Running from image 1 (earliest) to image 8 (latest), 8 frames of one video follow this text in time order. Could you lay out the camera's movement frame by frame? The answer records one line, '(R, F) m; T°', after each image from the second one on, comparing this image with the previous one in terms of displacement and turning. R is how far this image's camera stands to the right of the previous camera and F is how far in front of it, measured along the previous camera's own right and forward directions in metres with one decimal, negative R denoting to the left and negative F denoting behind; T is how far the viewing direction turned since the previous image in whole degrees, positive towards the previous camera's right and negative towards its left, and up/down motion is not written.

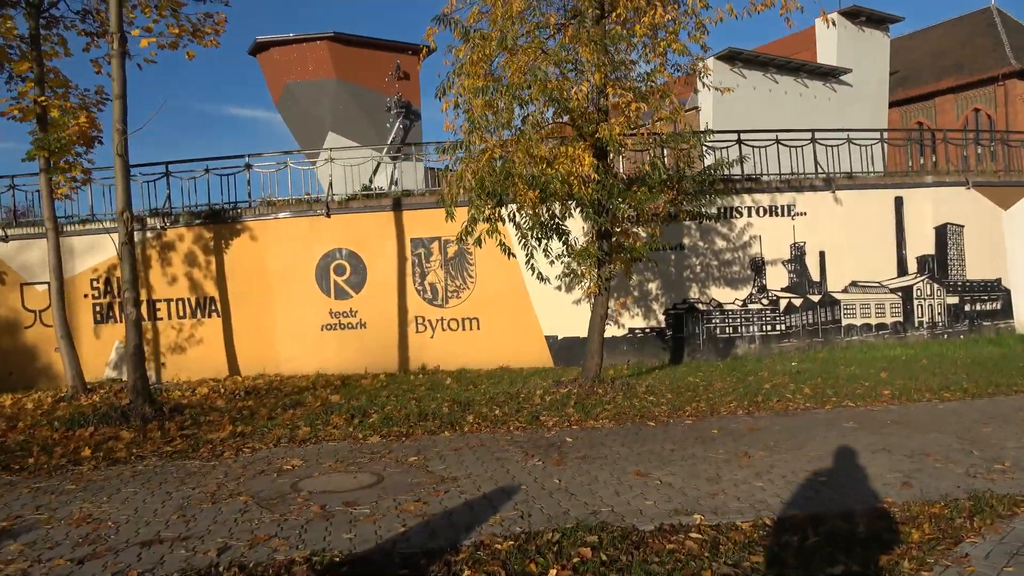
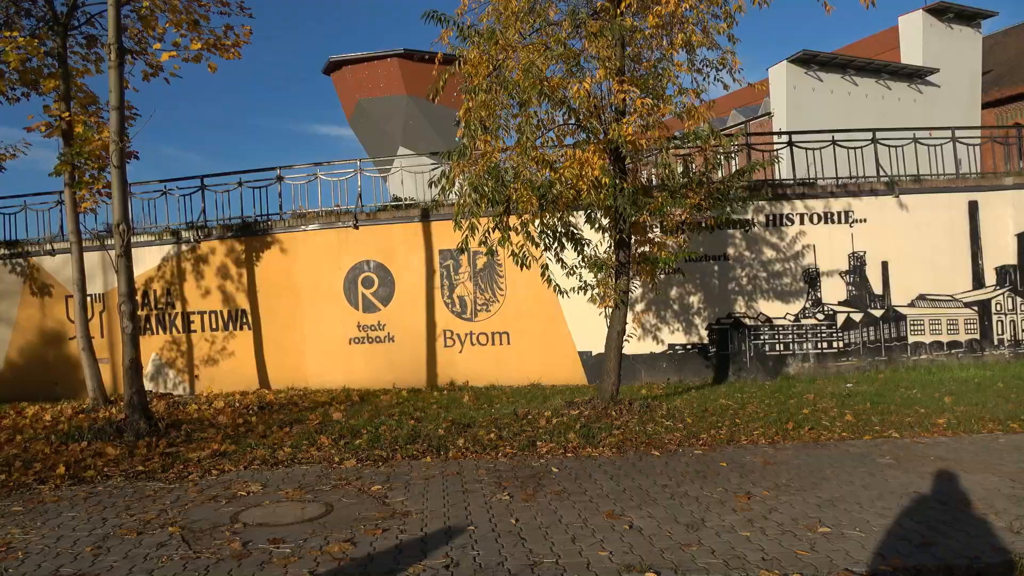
(+0.8, +0.6) m; -6°
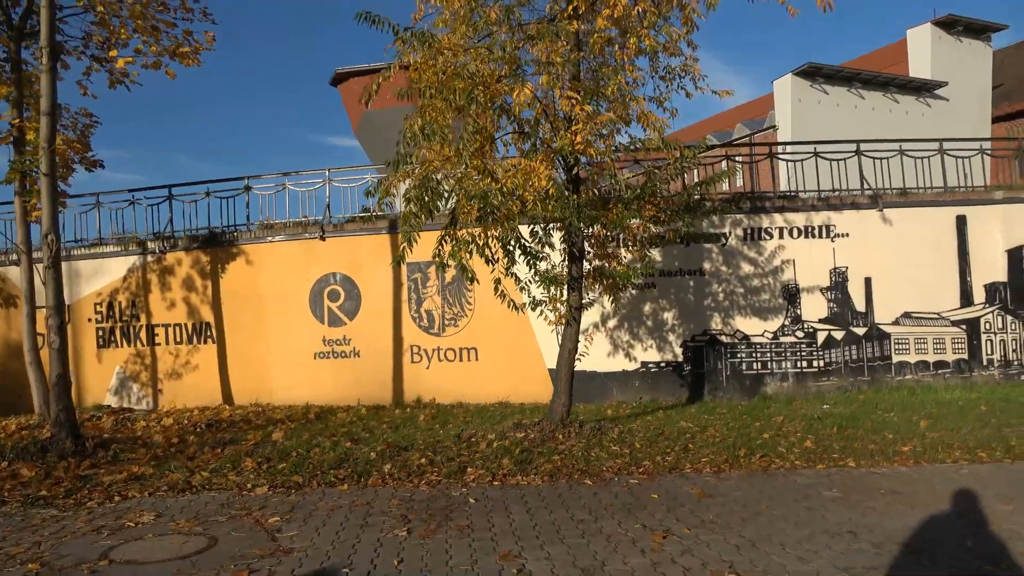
(+0.7, +0.4) m; -1°
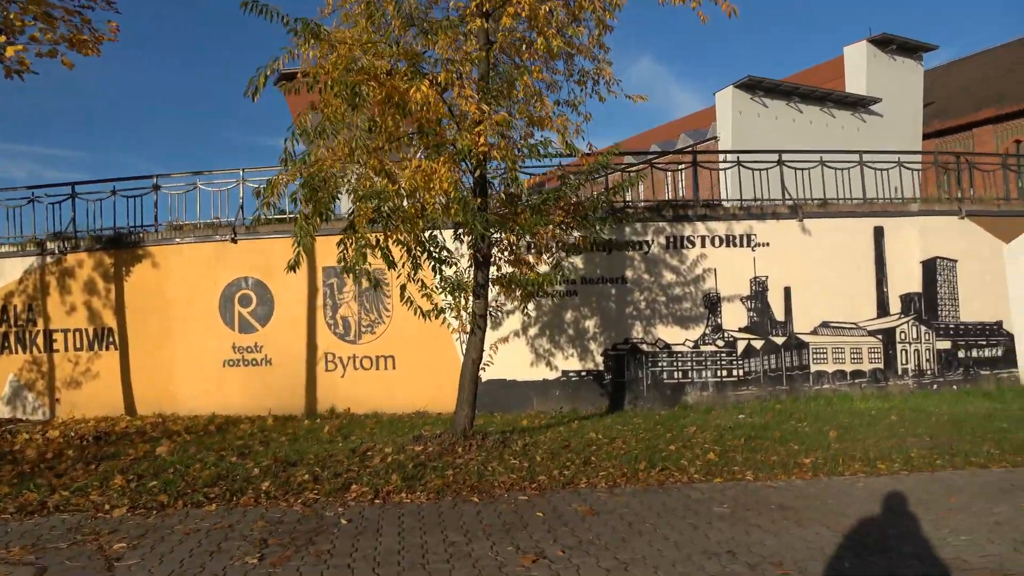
(+0.5, +0.3) m; +4°
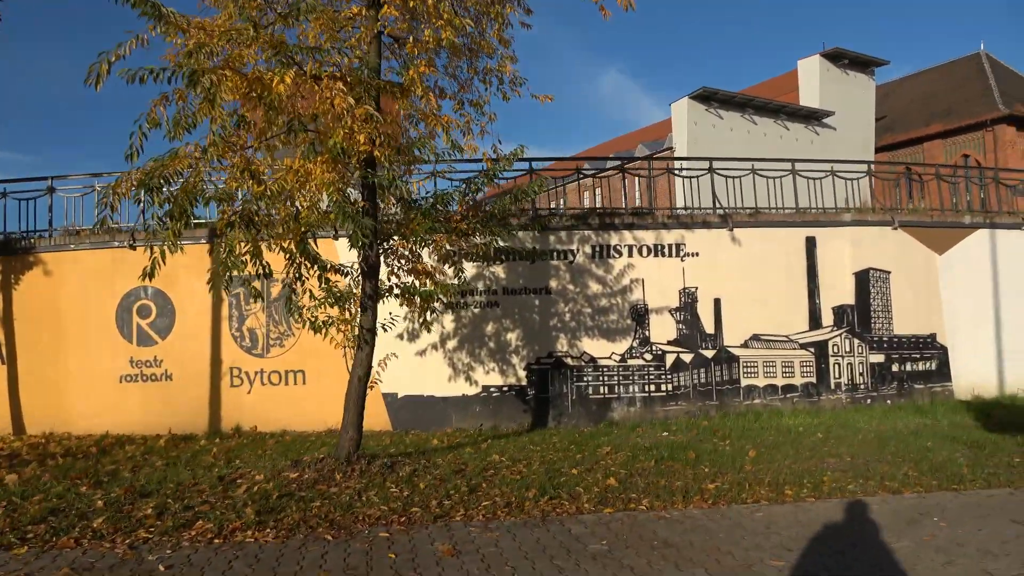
(+0.7, +0.6) m; +2°
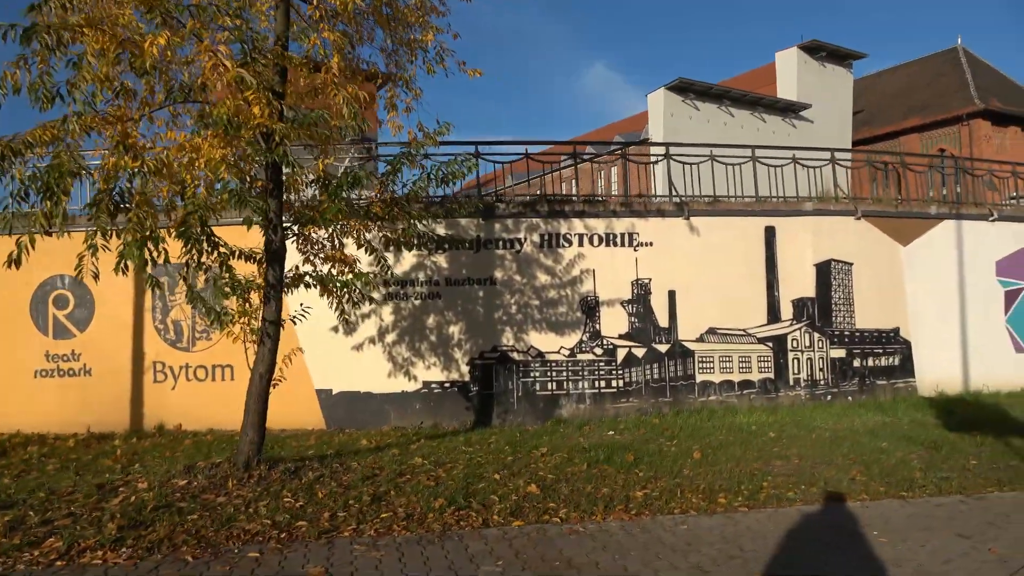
(+0.6, +0.6) m; +1°
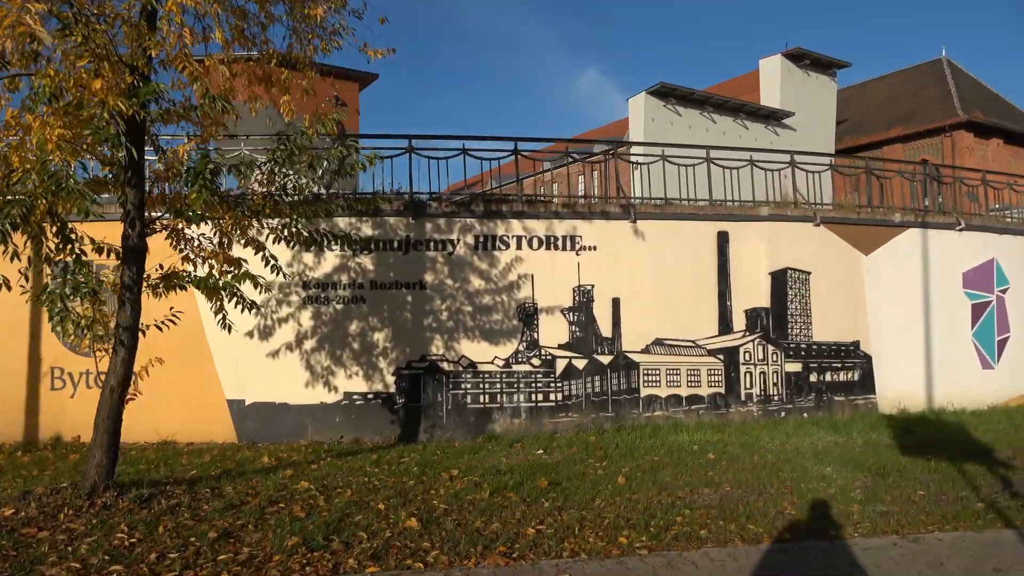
(+0.8, +0.7) m; +1°
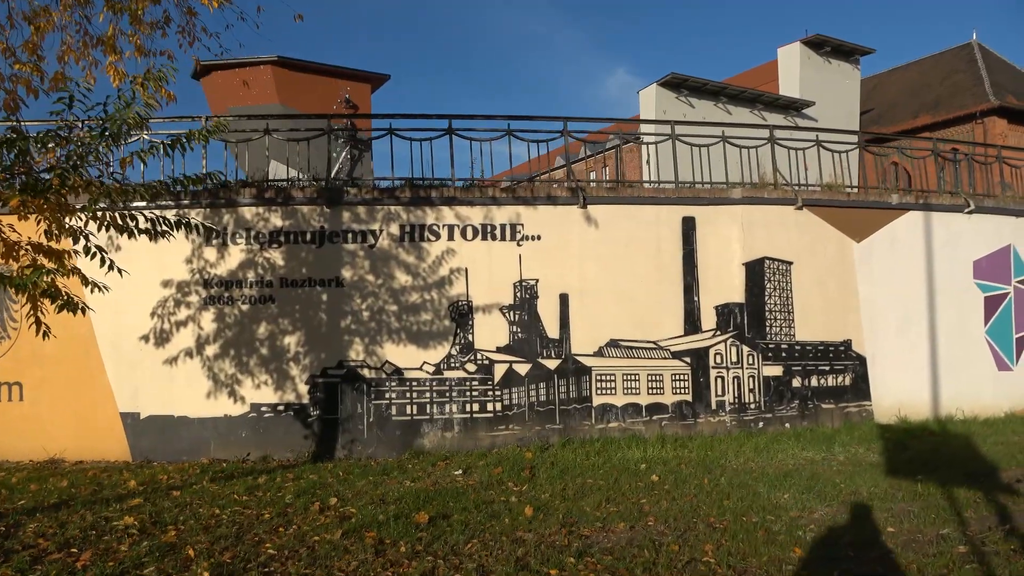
(+1.2, +1.3) m; -2°
